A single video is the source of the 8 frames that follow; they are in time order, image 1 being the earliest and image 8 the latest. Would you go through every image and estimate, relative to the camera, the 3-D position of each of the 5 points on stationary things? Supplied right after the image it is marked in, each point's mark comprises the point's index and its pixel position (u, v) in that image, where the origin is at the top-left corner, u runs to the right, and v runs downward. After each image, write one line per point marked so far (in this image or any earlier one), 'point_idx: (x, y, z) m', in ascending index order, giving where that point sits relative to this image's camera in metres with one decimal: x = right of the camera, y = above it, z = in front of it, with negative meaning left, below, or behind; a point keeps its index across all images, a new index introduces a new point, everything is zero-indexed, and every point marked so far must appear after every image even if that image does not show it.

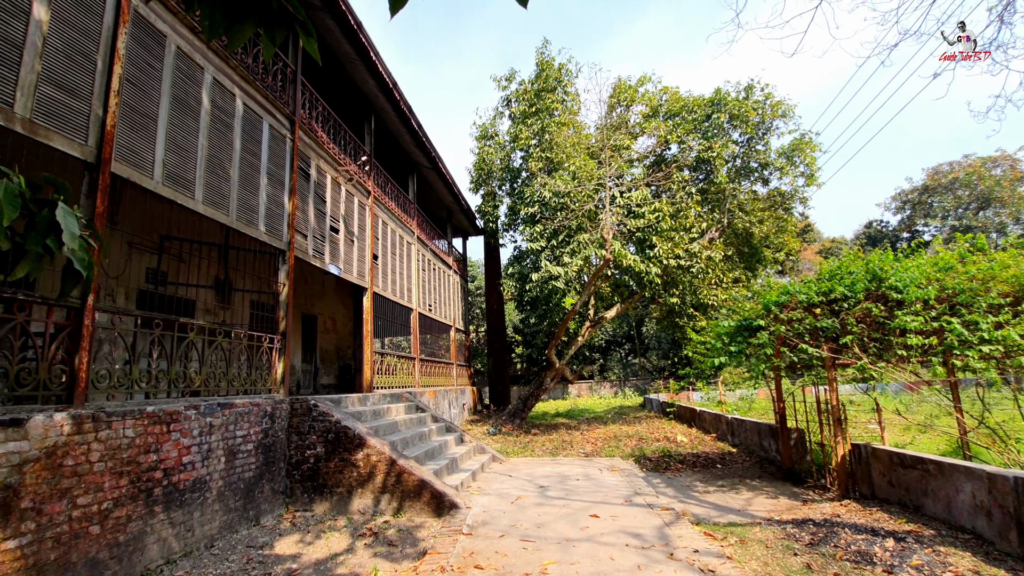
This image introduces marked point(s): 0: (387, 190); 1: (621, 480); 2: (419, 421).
0: (-2.5, +1.9, +10.0) m
1: (+1.3, -2.3, +6.1) m
2: (-1.4, -2.0, +7.5) m
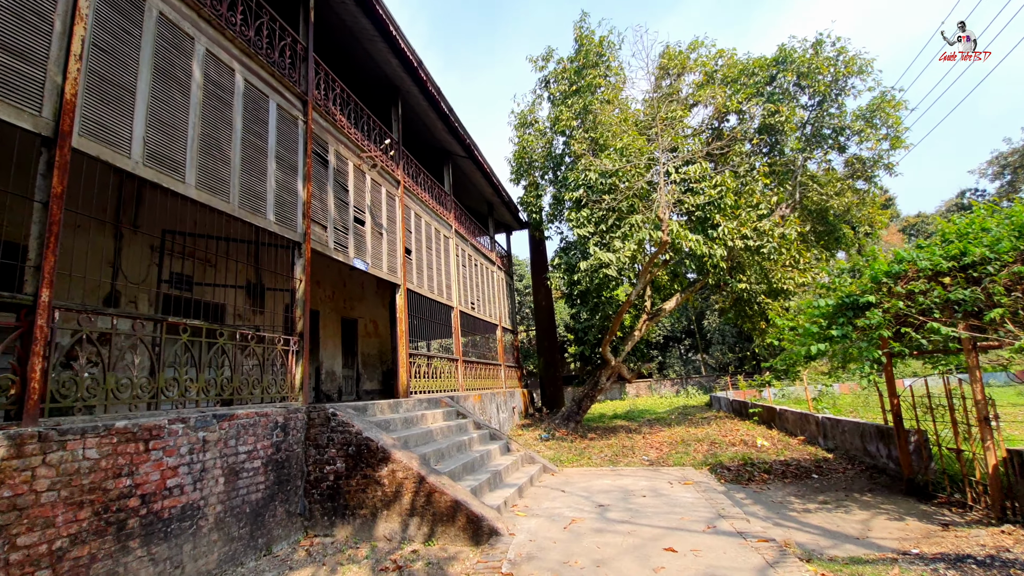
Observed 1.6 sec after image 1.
0: (-1.7, +2.0, +9.3) m
1: (+1.9, -2.1, +5.1) m
2: (-0.7, -1.9, +6.7) m
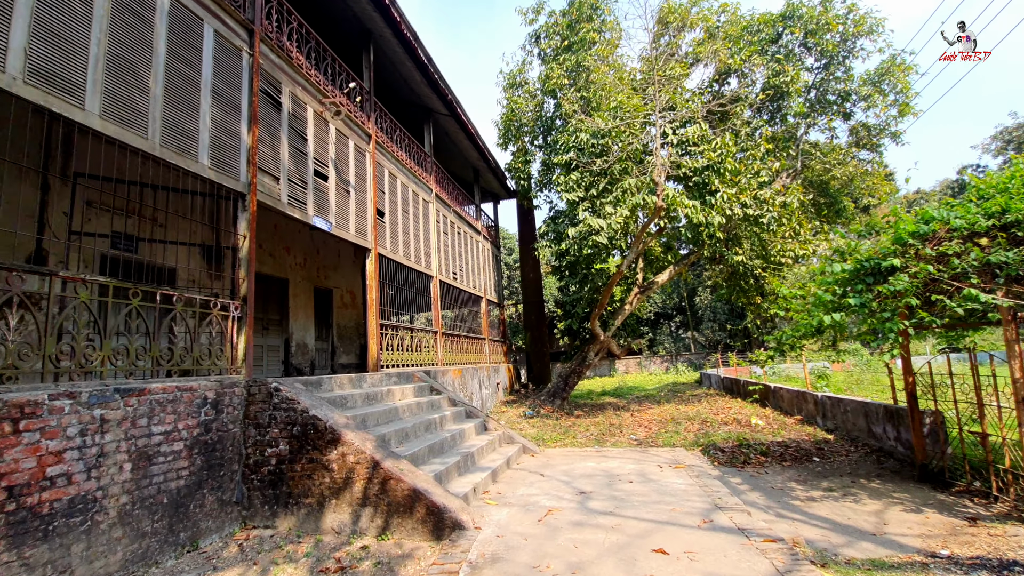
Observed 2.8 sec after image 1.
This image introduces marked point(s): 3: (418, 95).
0: (-2.0, +2.6, +8.6) m
1: (+1.6, -1.8, +4.5) m
2: (-1.0, -1.4, +6.1) m
3: (-1.7, +3.6, +9.4) m
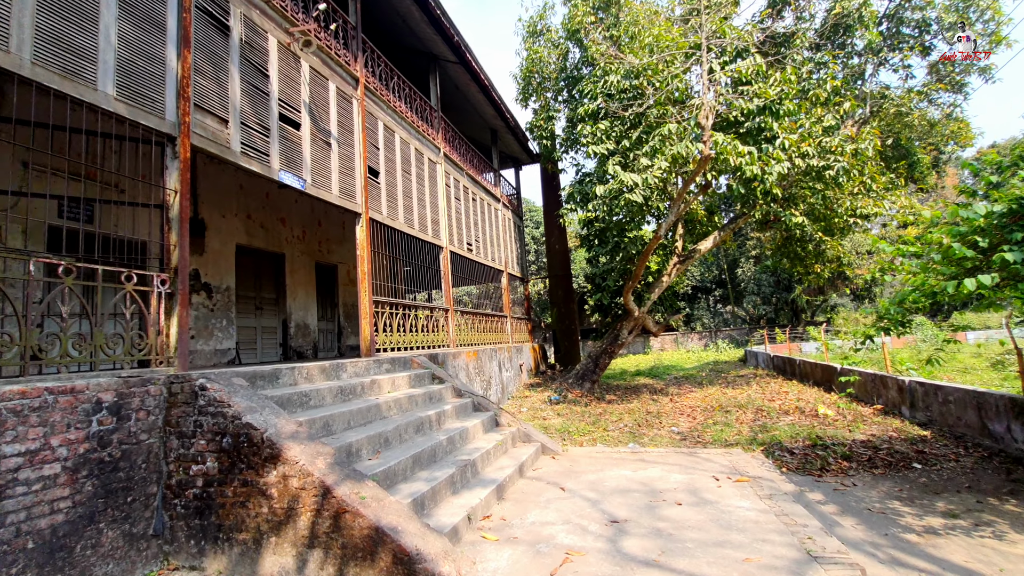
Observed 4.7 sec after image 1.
0: (-1.8, +3.0, +7.4) m
1: (+1.7, -1.5, +3.3) m
2: (-0.8, -1.1, +5.1) m
3: (-1.5, +4.1, +8.1) m
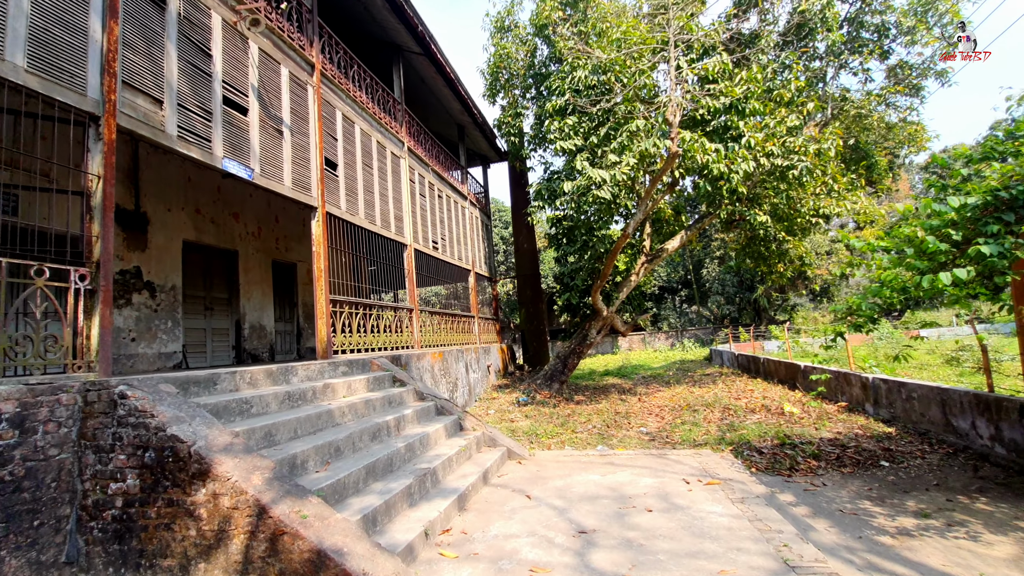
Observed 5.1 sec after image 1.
0: (-2.2, +3.0, +7.0) m
1: (+1.4, -1.4, +3.2) m
2: (-1.2, -1.1, +4.8) m
3: (-2.0, +4.1, +7.8) m
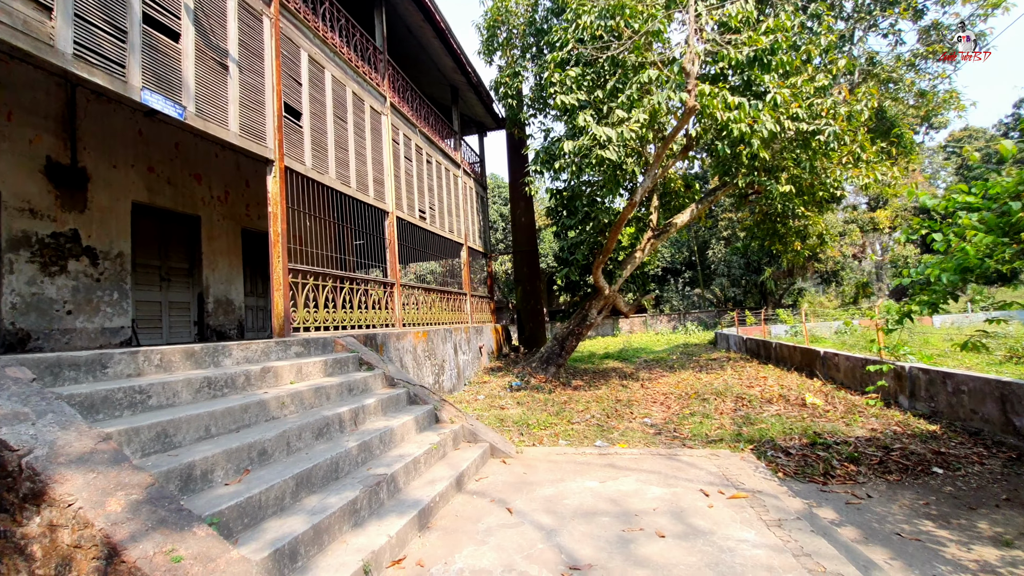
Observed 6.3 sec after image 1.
0: (-2.3, +3.4, +6.1) m
1: (+1.3, -1.3, +2.5) m
2: (-1.3, -0.8, +4.0) m
3: (-2.1, +4.5, +6.9) m
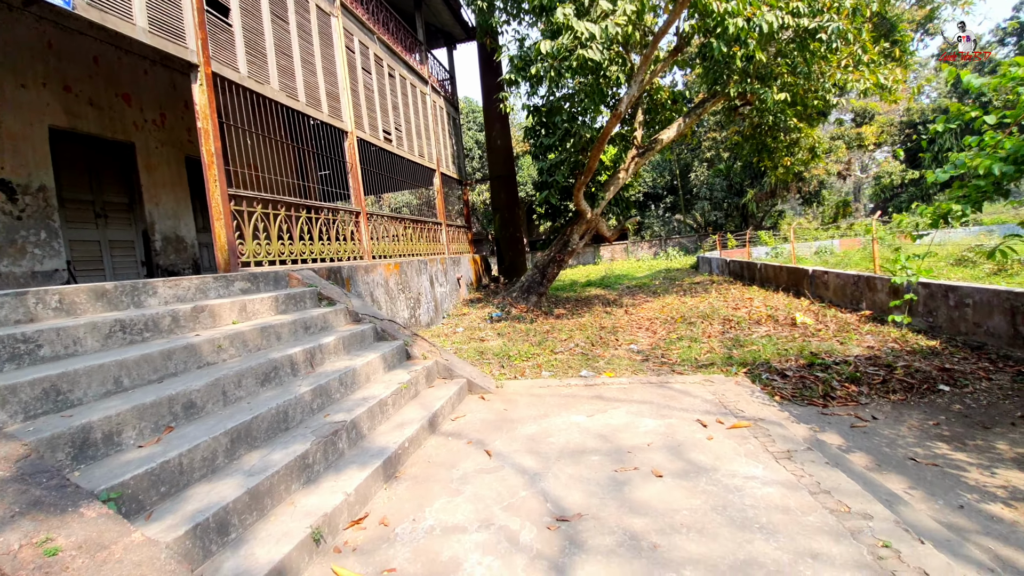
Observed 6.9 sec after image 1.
0: (-2.7, +4.1, +5.1) m
1: (+1.2, -0.8, +2.2) m
2: (-1.5, -0.3, +3.6) m
3: (-2.5, +5.3, +5.7) m
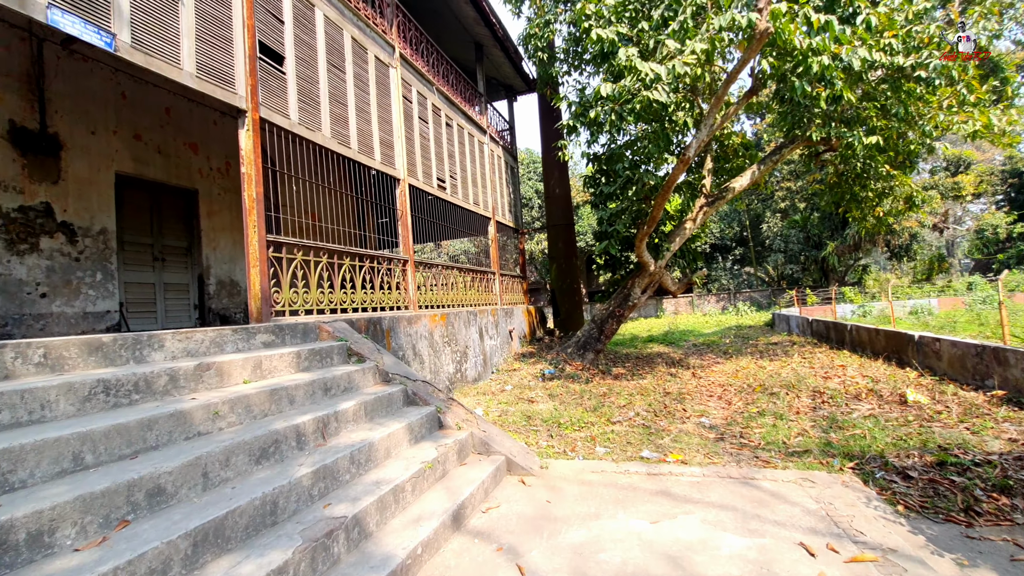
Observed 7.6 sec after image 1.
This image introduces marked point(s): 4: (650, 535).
0: (-2.1, +3.6, +5.2) m
1: (+1.3, -1.1, +1.4) m
2: (-1.2, -0.6, +3.2) m
3: (-1.8, +4.7, +5.9) m
4: (+0.7, -1.2, +2.4) m
